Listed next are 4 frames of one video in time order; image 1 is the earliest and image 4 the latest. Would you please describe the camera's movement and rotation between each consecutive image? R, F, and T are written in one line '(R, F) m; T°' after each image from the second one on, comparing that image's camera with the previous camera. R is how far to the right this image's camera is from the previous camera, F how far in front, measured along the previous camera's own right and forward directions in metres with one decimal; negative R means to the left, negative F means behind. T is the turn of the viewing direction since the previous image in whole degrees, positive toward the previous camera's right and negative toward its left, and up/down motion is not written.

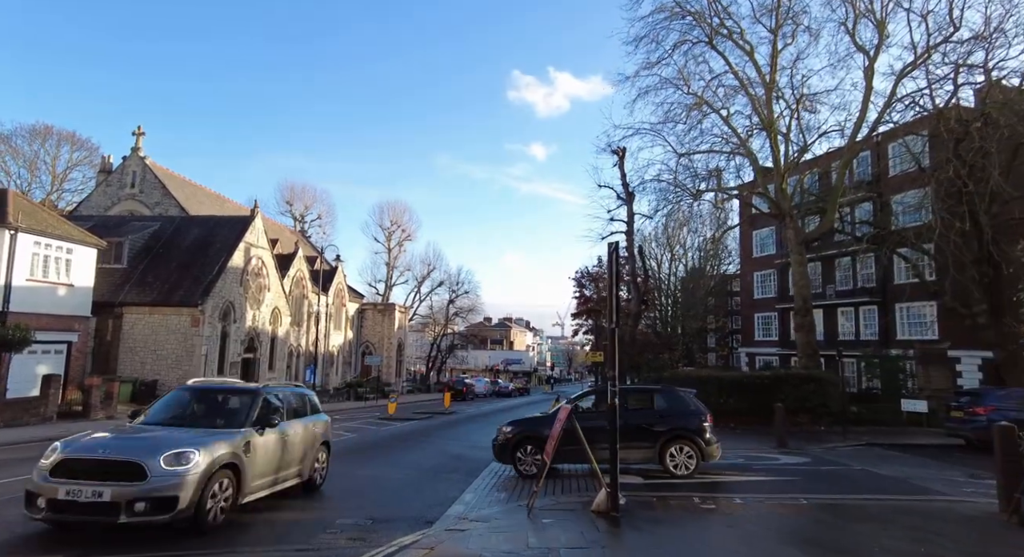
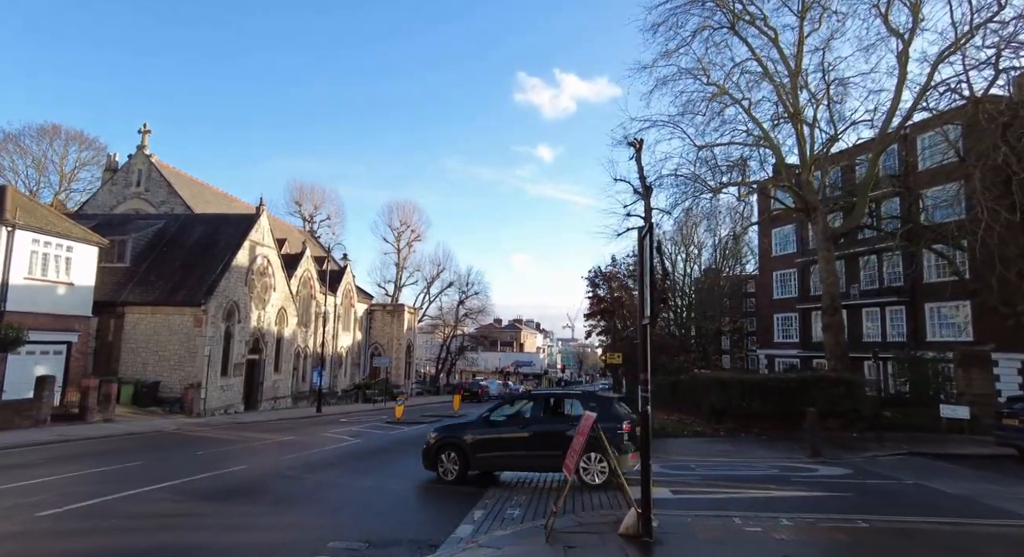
(-0.1, +1.0) m; -1°
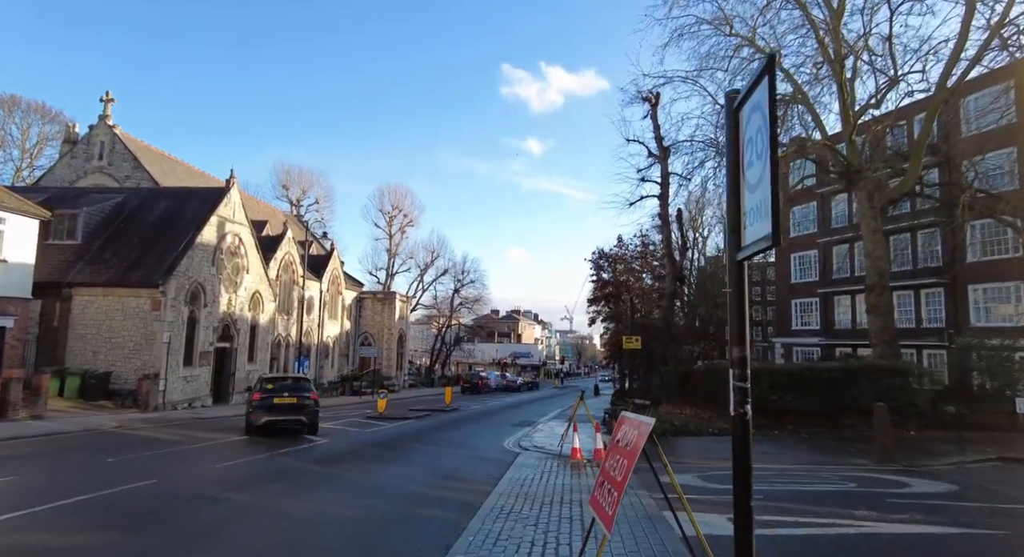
(0.0, +2.9) m; 0°
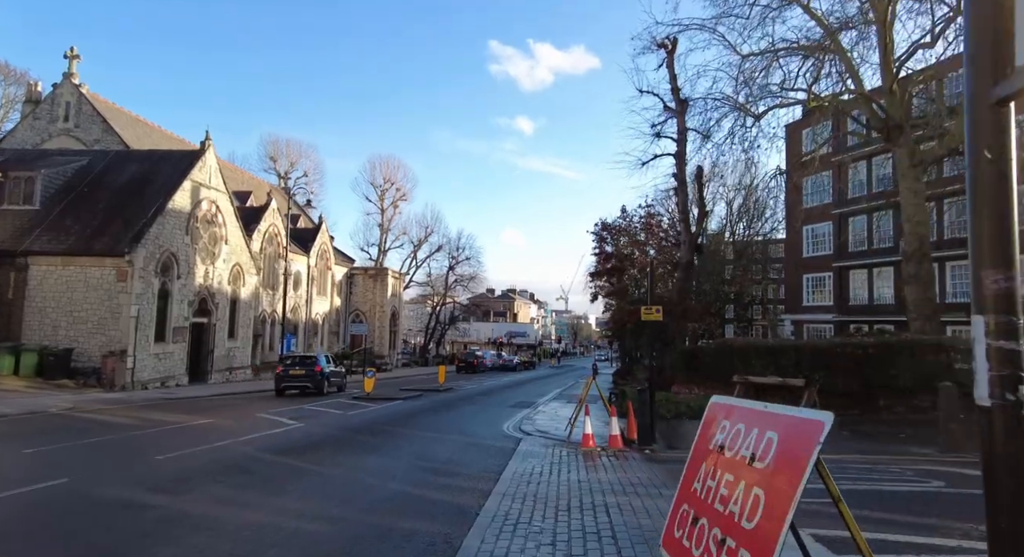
(-0.1, +1.9) m; 0°
